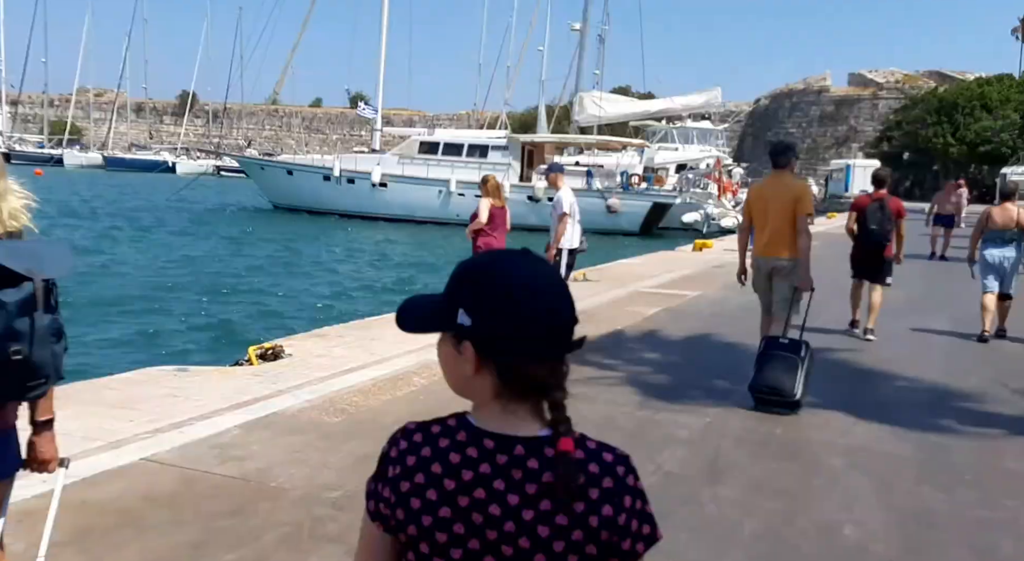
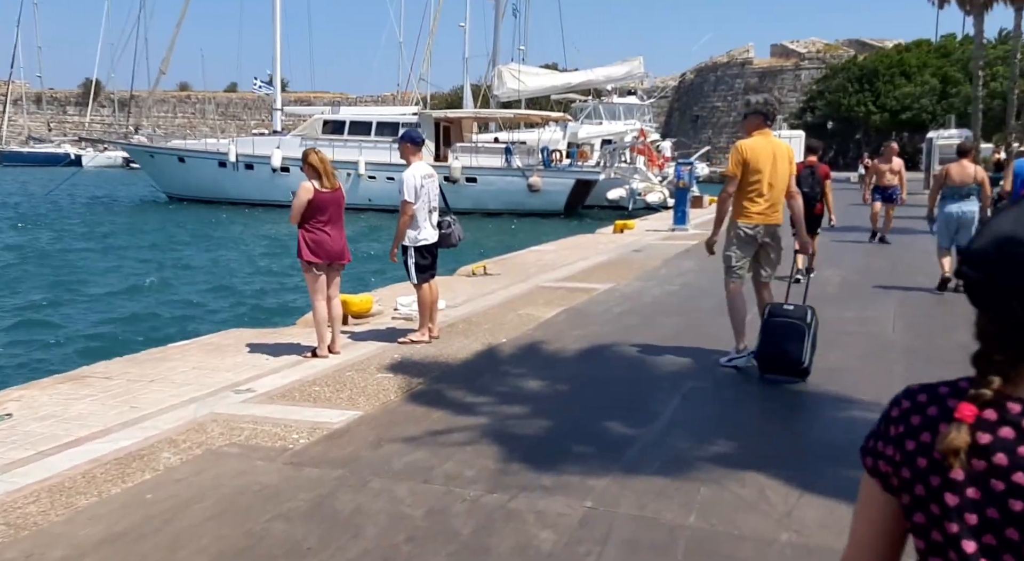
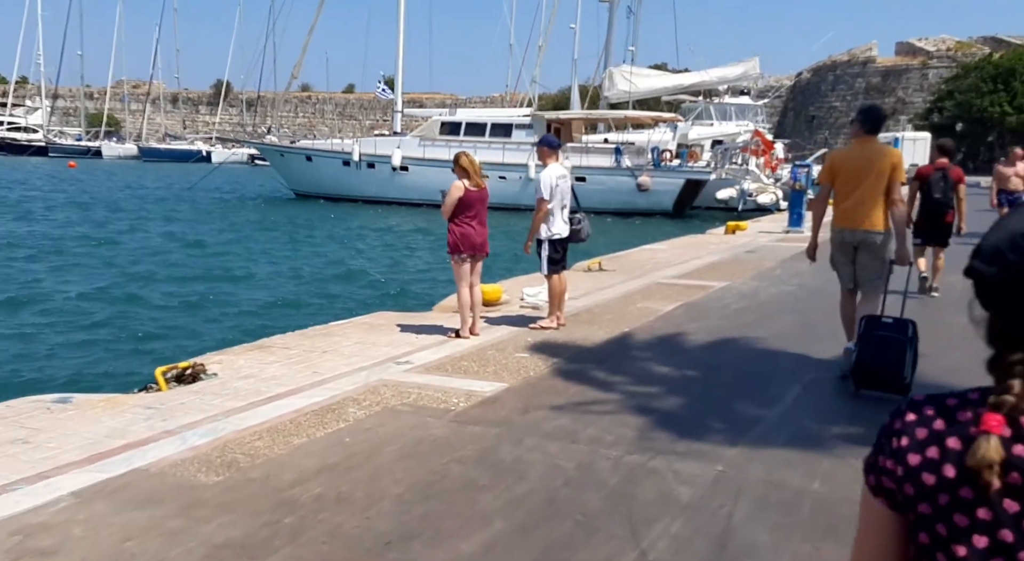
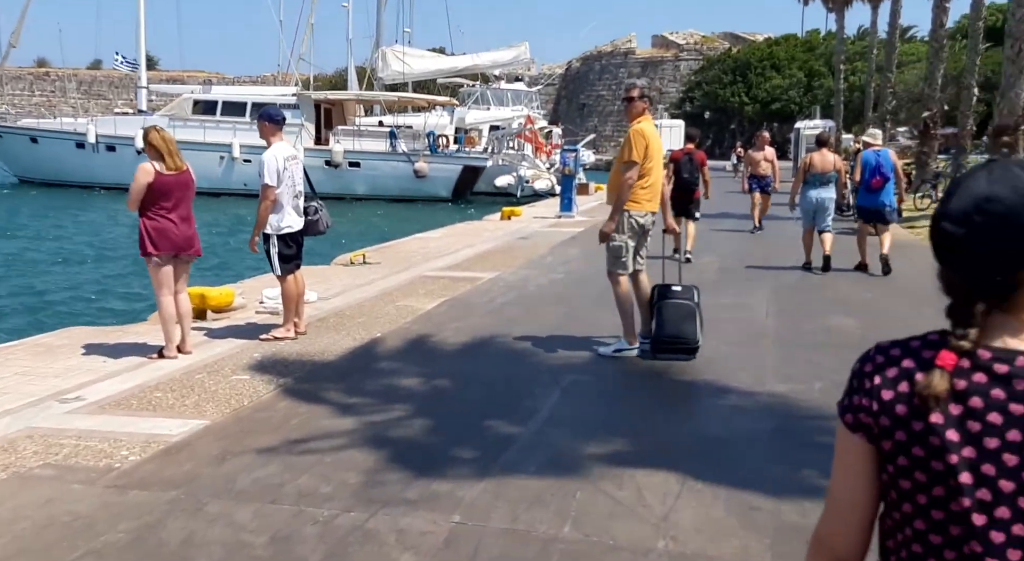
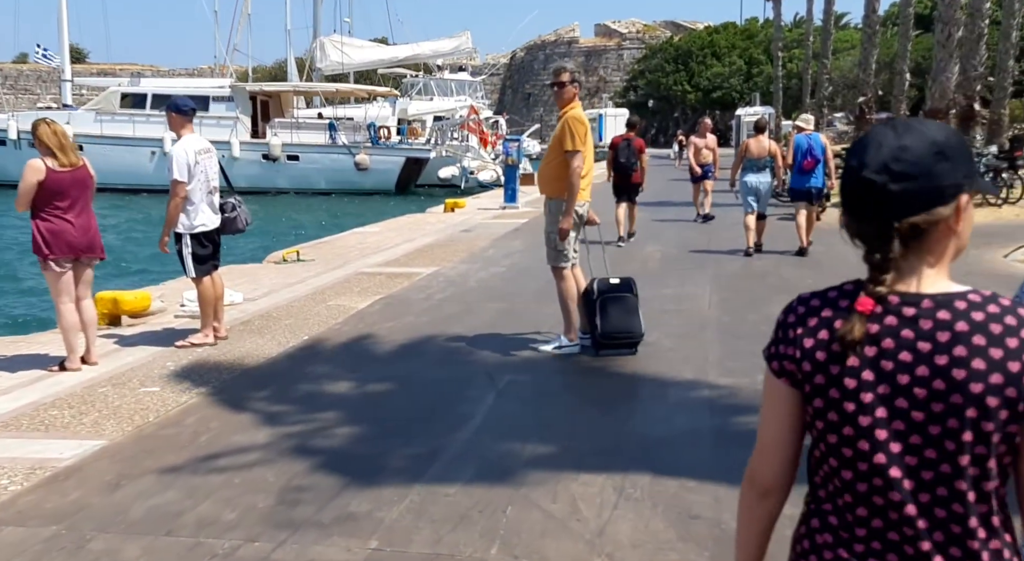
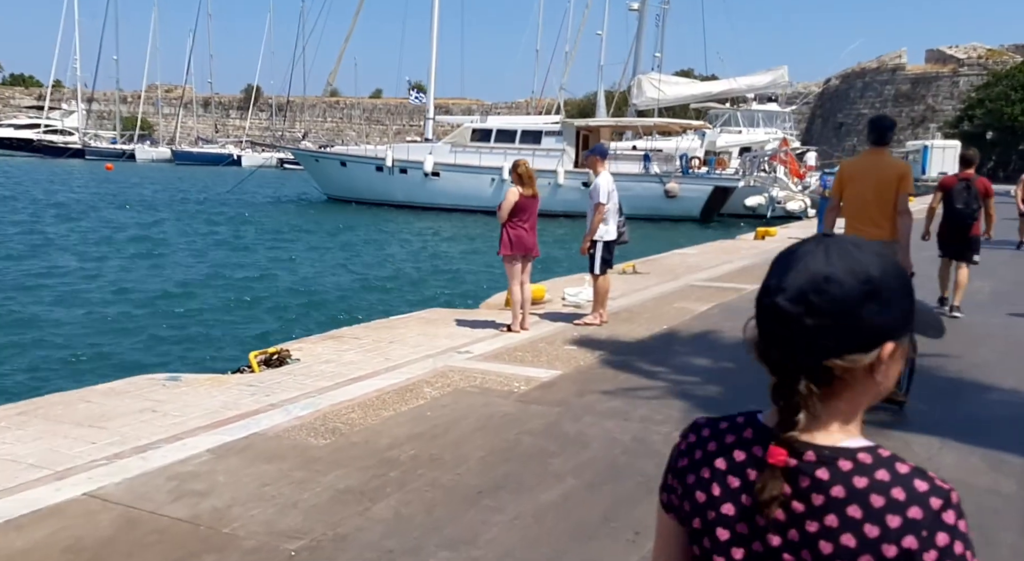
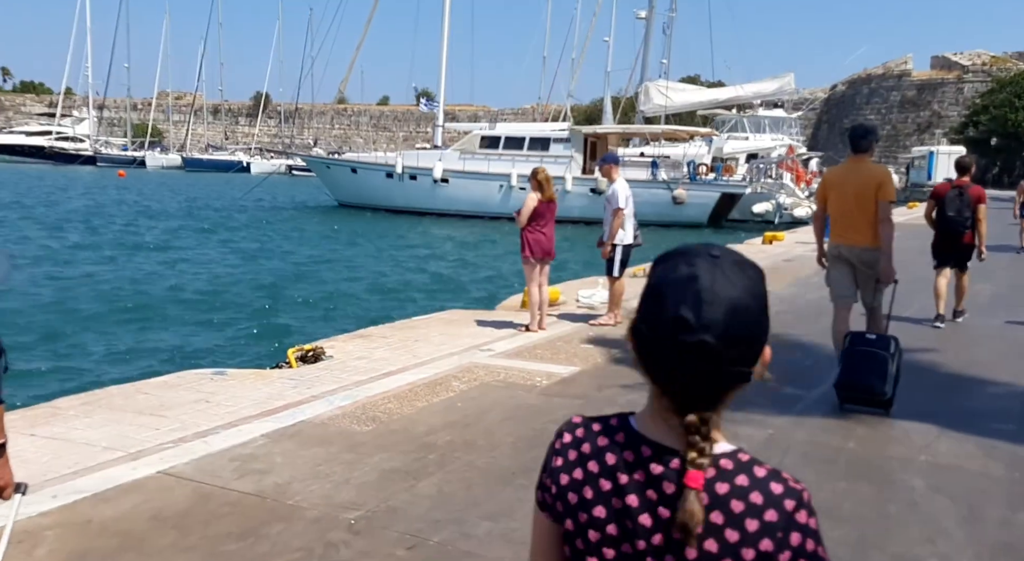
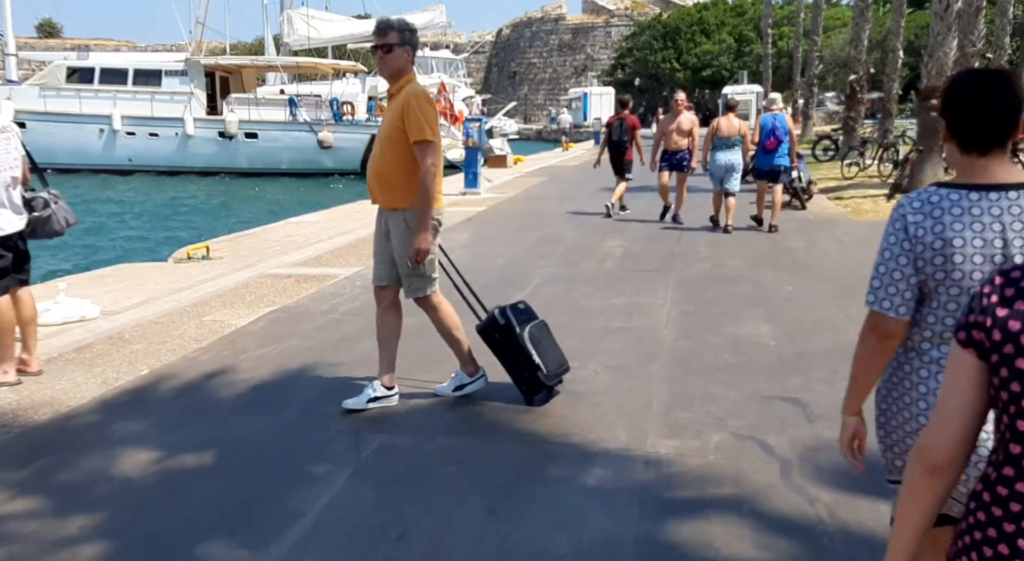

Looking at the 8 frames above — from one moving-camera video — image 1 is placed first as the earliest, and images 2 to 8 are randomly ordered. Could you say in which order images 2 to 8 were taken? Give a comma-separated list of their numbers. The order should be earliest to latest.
7, 6, 3, 2, 4, 5, 8
